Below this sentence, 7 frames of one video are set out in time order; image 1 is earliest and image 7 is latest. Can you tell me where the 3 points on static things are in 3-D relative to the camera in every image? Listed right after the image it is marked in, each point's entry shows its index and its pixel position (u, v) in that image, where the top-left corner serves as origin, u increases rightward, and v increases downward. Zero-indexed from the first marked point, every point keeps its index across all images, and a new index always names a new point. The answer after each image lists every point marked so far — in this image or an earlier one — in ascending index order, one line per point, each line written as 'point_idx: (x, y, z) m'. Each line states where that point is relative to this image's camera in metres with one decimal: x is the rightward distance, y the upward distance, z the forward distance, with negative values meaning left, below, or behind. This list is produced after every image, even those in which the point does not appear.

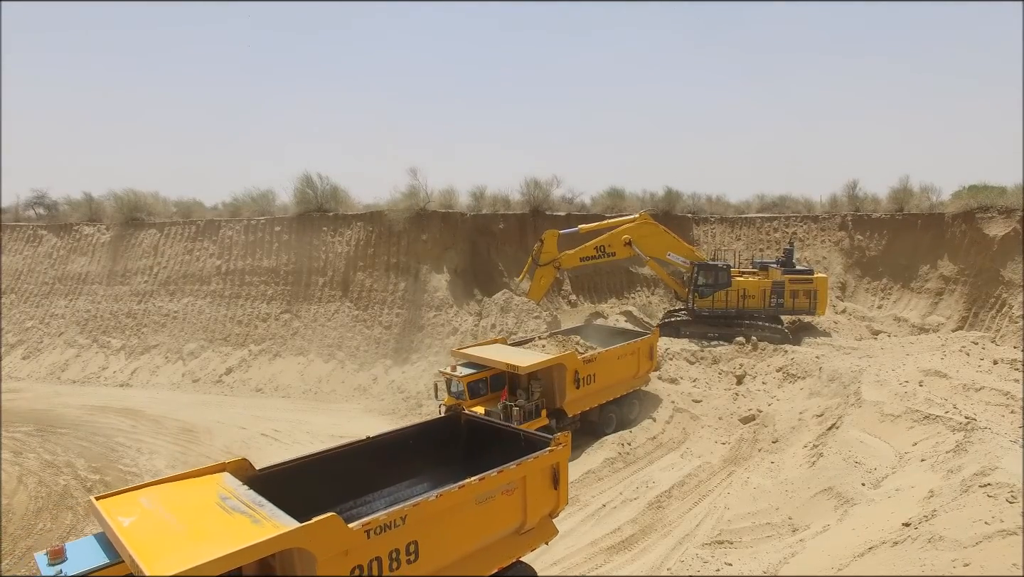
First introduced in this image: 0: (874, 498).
0: (+4.4, -2.6, +7.2) m
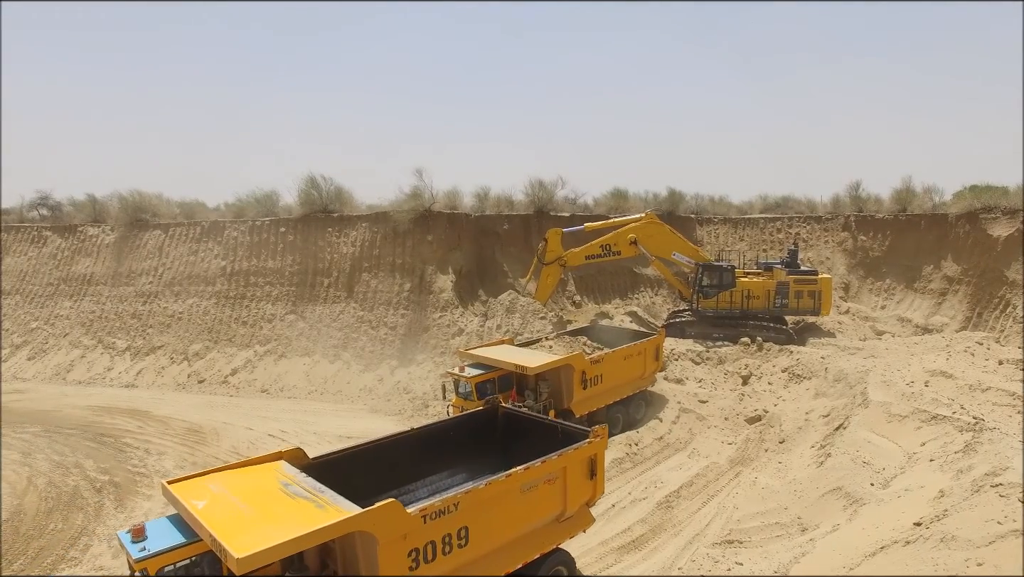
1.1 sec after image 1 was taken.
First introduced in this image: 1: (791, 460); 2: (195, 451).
0: (+4.6, -2.6, +7.2) m
1: (+4.5, -2.8, +9.4) m
2: (-6.0, -3.1, +11.0) m
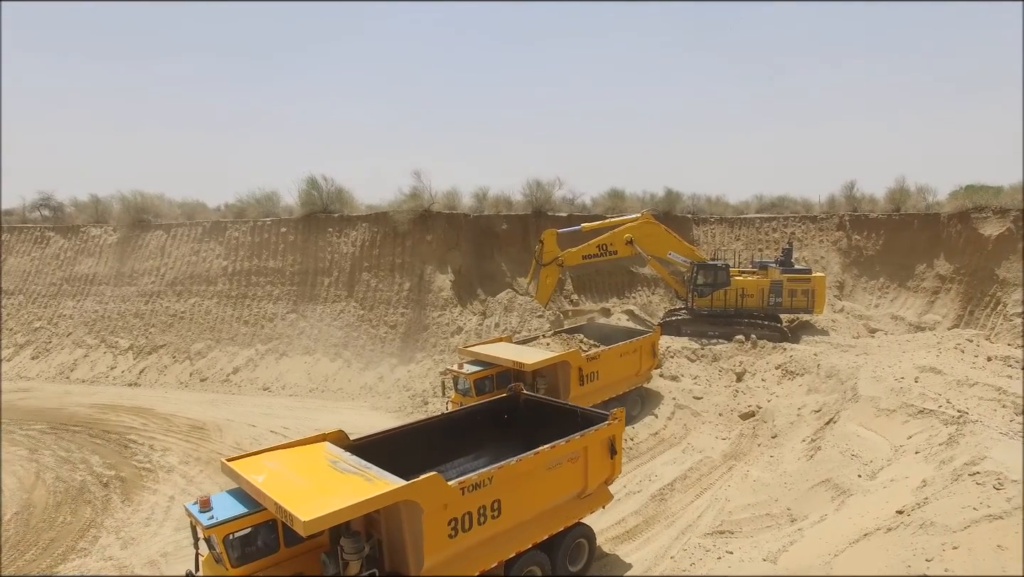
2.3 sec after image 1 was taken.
0: (+4.5, -2.5, +7.4) m
1: (+4.4, -2.7, +9.6) m
2: (-6.0, -3.0, +11.2) m
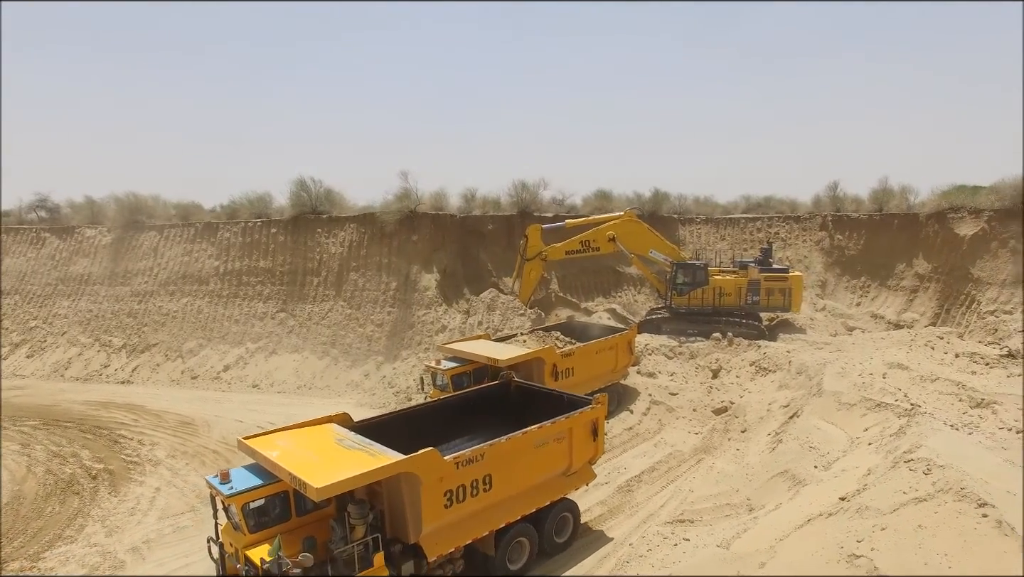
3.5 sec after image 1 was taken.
0: (+4.1, -2.5, +7.7) m
1: (+4.0, -2.7, +9.9) m
2: (-6.4, -3.0, +11.6) m
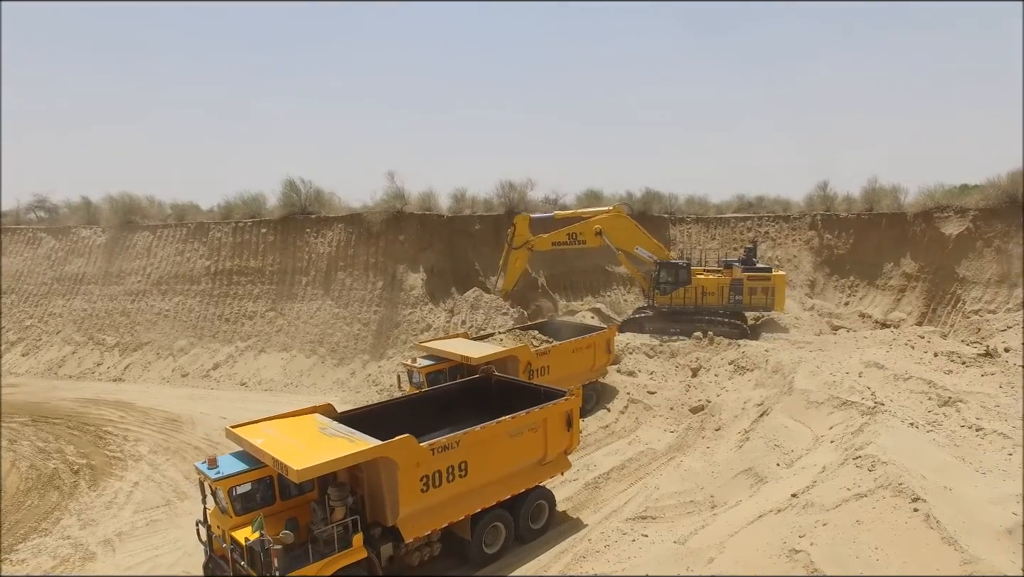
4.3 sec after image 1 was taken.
0: (+3.6, -2.5, +7.8) m
1: (+3.5, -2.7, +10.0) m
2: (-6.9, -3.0, +11.8) m
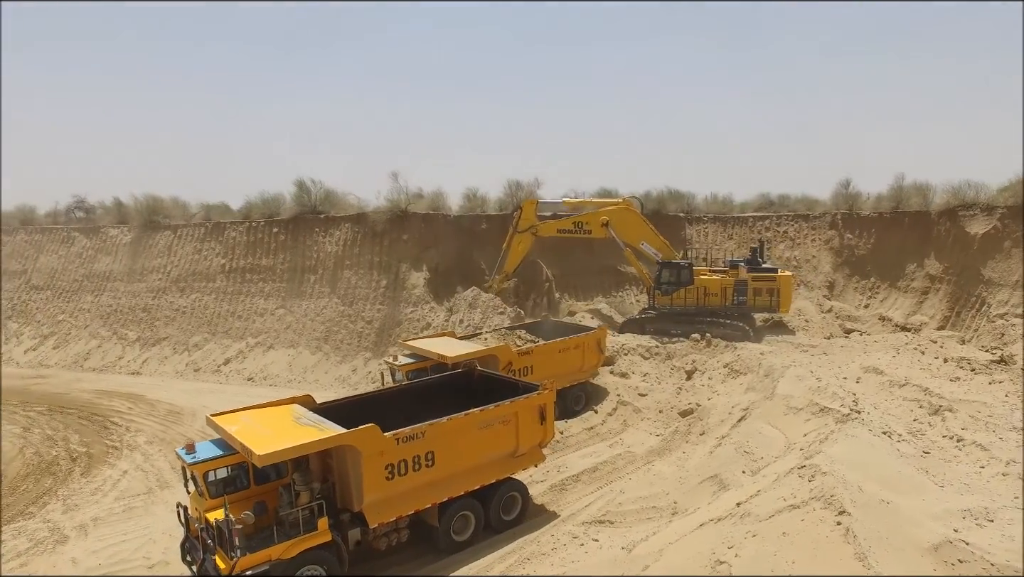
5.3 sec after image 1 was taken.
0: (+3.0, -2.5, +7.6) m
1: (+3.1, -2.7, +9.8) m
2: (-7.2, -2.9, +12.2) m
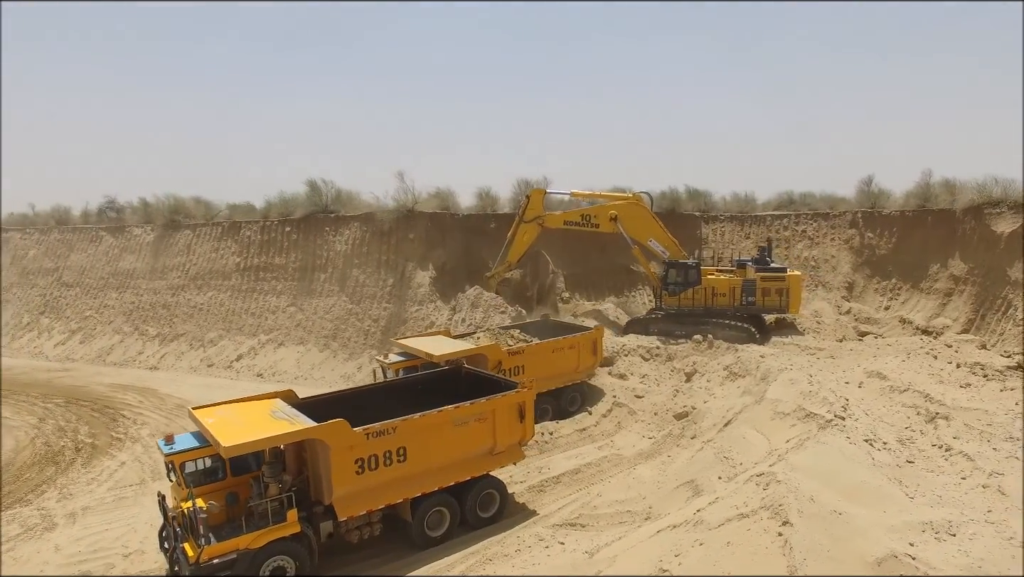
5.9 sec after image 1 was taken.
0: (+2.6, -2.5, +7.3) m
1: (+2.8, -2.7, +9.6) m
2: (-7.3, -2.9, +12.6) m
